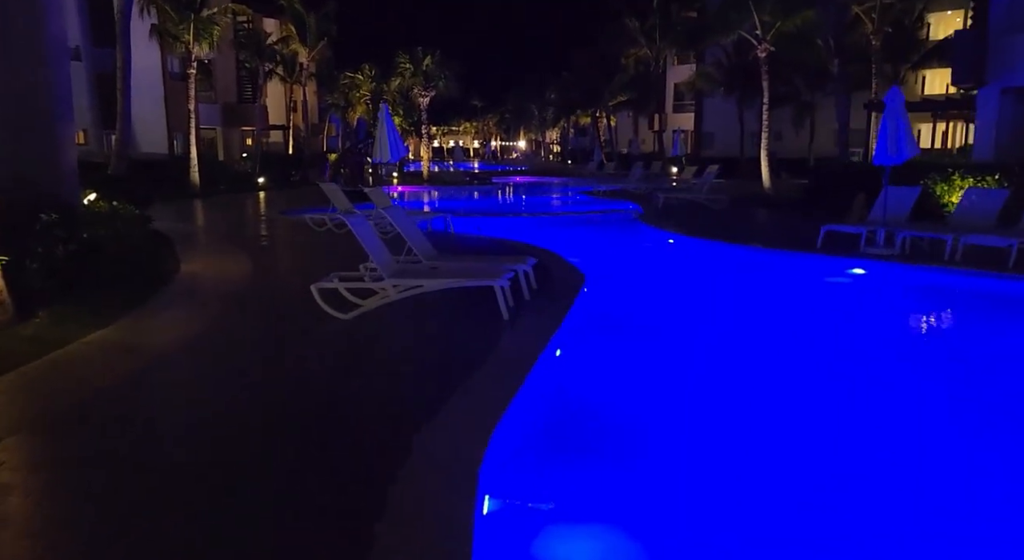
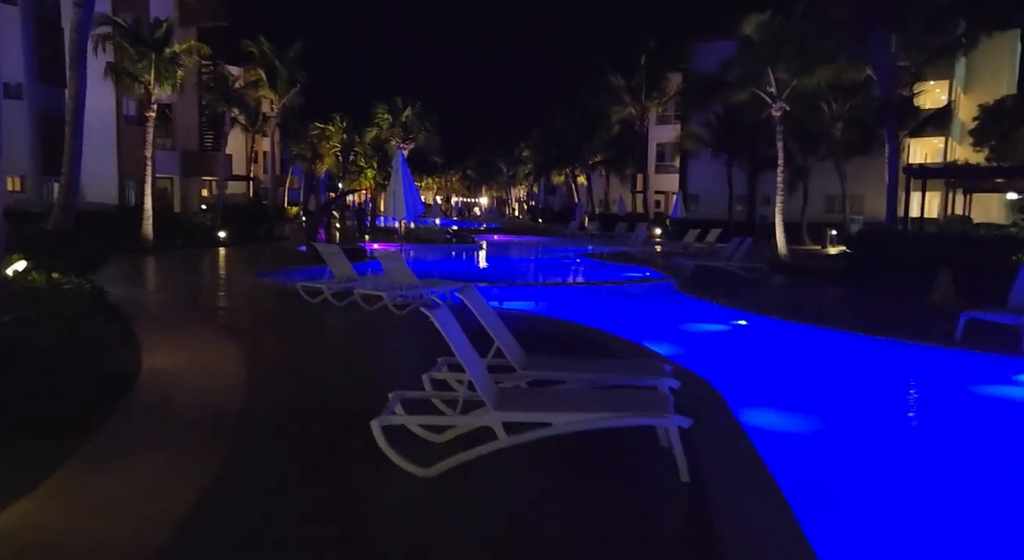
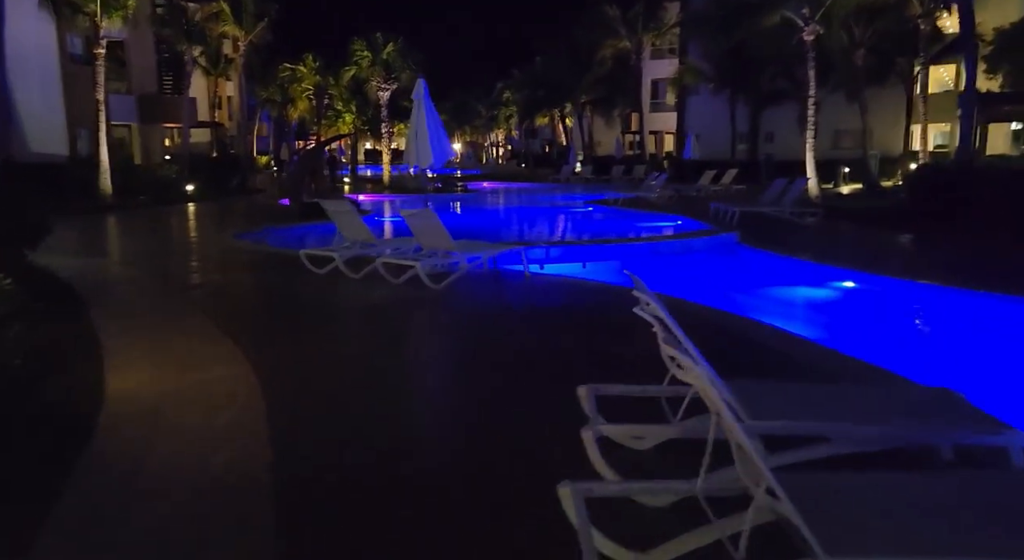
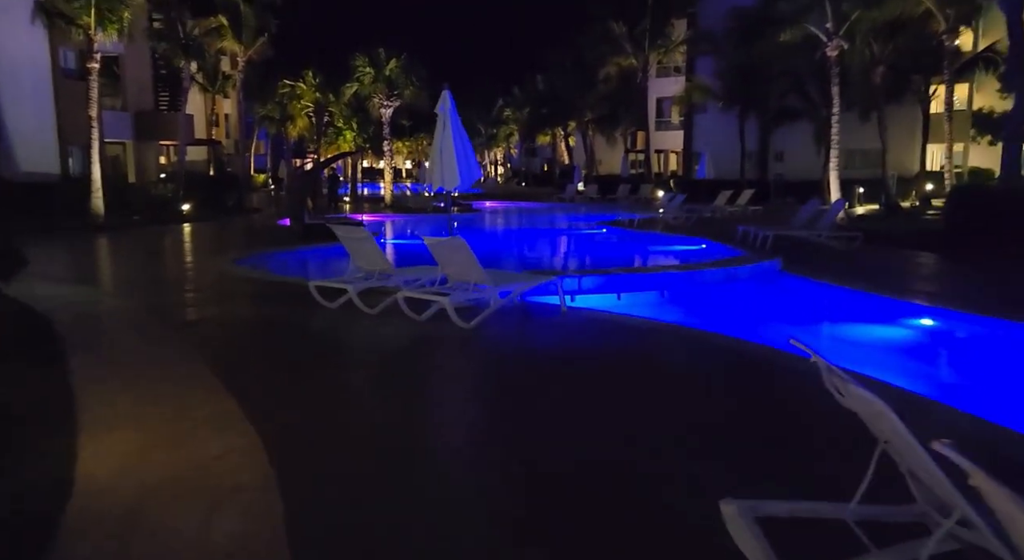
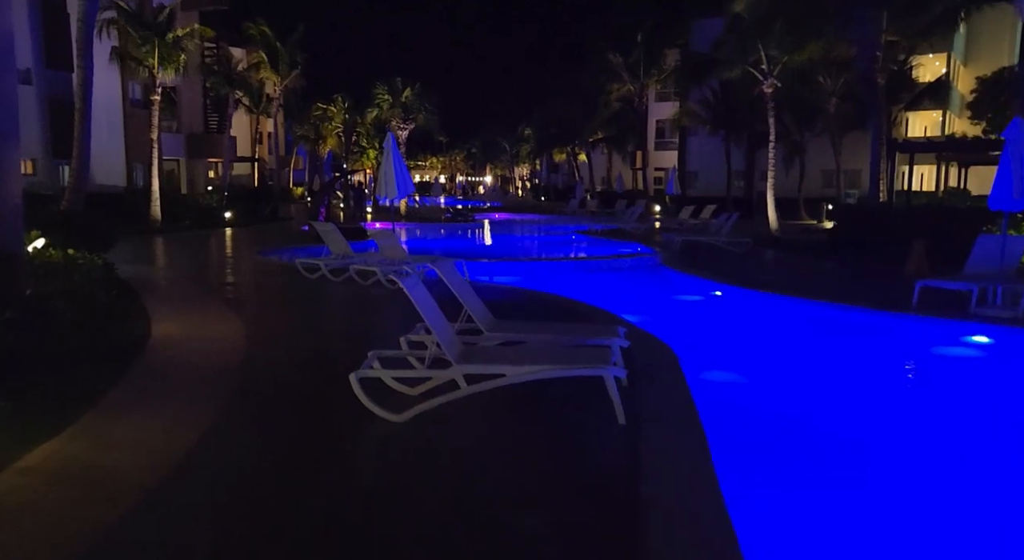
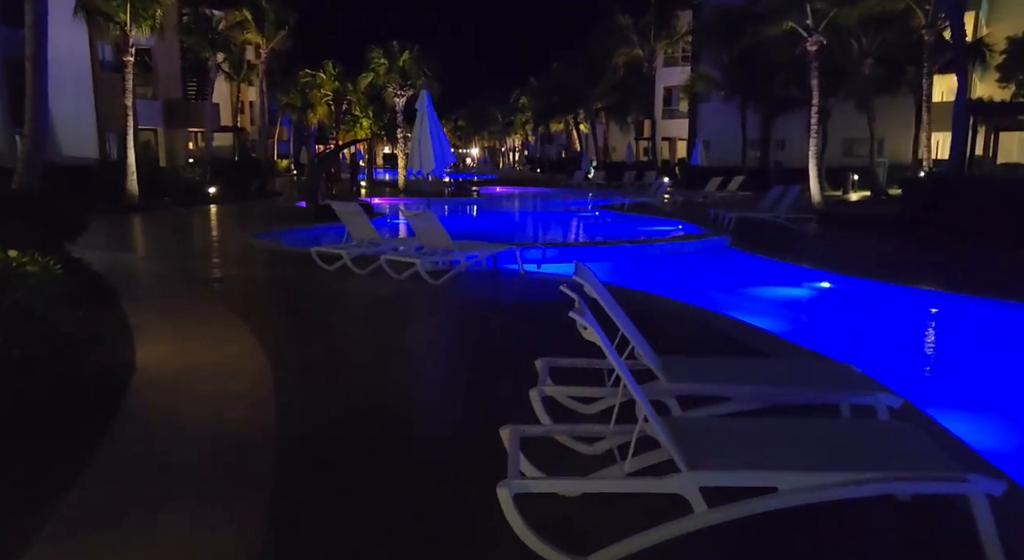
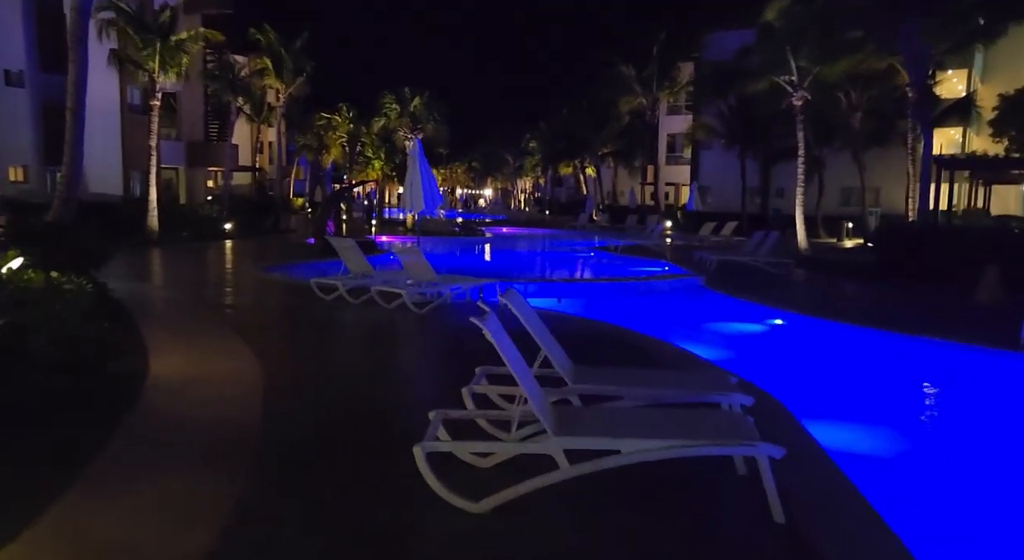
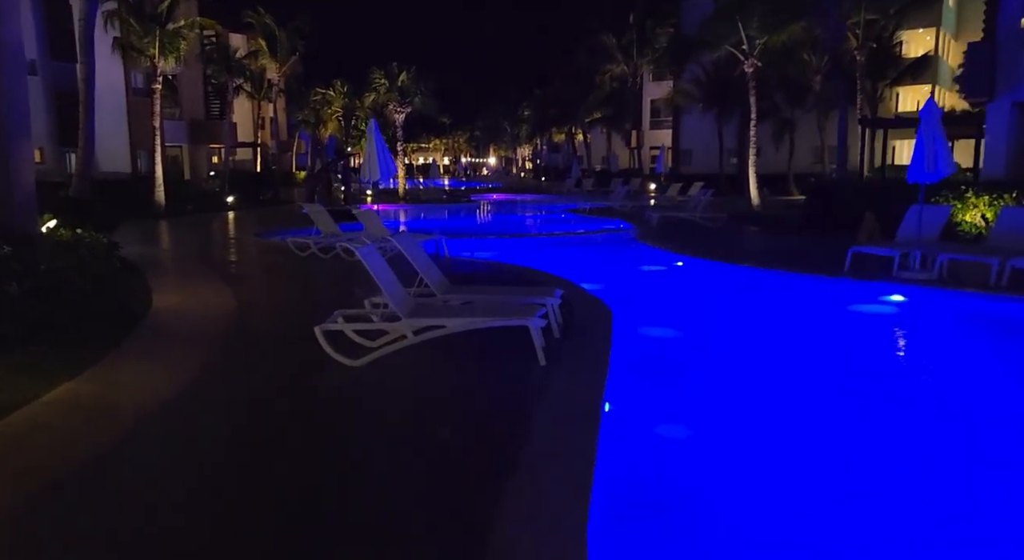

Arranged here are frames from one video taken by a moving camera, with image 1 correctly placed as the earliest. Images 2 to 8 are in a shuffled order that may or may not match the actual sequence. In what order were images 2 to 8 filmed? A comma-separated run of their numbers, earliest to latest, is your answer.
8, 5, 2, 7, 6, 3, 4
